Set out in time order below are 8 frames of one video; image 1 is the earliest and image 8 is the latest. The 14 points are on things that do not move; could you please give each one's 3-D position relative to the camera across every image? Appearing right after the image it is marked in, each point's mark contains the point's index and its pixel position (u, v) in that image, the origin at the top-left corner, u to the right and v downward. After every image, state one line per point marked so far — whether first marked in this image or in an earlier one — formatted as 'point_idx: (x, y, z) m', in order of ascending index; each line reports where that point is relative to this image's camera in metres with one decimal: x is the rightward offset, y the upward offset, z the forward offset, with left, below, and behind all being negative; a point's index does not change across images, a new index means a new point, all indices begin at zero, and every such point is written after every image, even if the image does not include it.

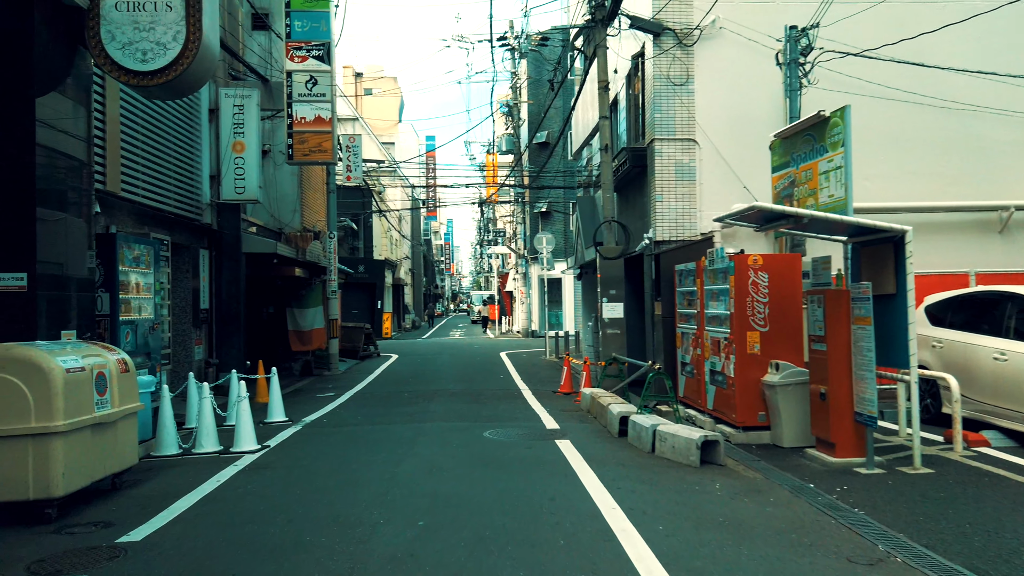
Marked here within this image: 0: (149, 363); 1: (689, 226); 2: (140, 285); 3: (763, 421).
0: (-4.9, -1.0, +10.4) m
1: (+3.0, +1.1, +13.1) m
2: (-5.0, 0.0, +10.3) m
3: (+3.2, -1.7, +9.7) m
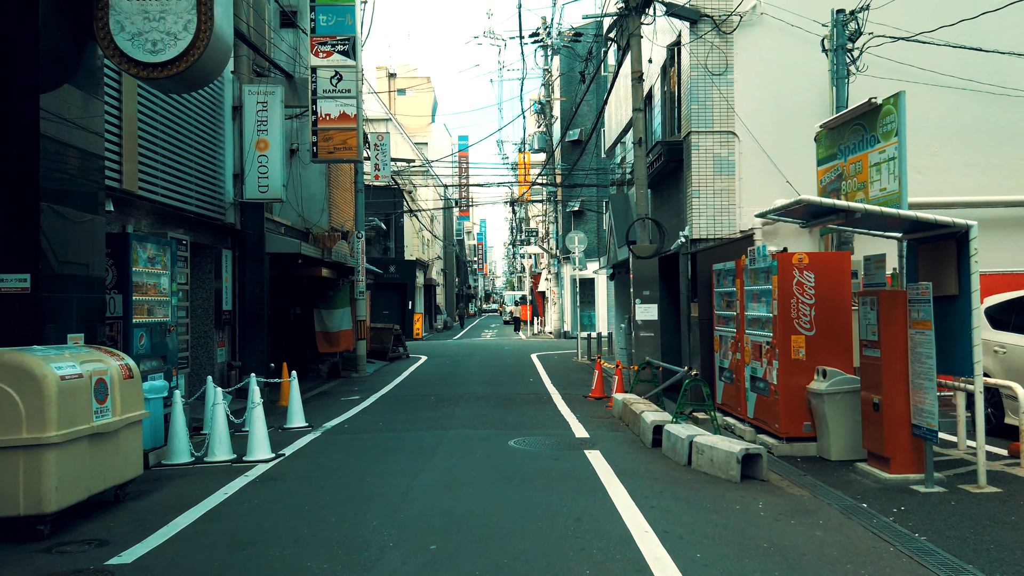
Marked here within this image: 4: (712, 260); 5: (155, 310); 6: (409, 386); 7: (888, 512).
0: (-4.6, -1.0, +10.1) m
1: (+3.5, +1.0, +12.4) m
2: (-4.7, 0.0, +10.0) m
3: (+3.5, -1.7, +9.1) m
4: (+3.1, +0.4, +11.9) m
5: (-4.7, -0.3, +10.0) m
6: (-2.3, -2.2, +17.3) m
7: (+3.3, -2.0, +6.7) m
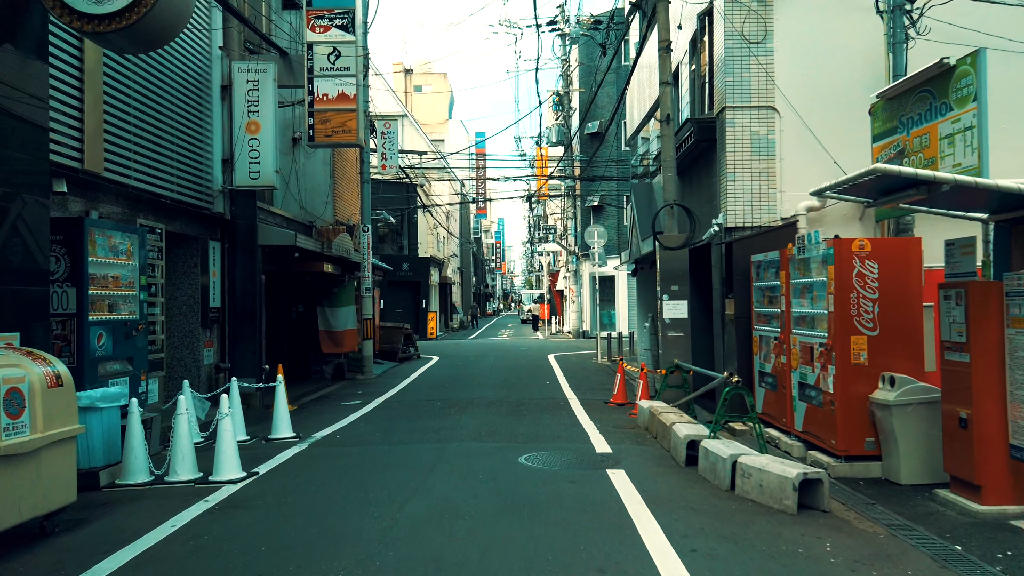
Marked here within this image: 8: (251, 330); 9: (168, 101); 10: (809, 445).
0: (-4.5, -1.0, +9.0) m
1: (+3.7, +1.1, +11.1) m
2: (-4.5, +0.1, +8.8) m
3: (+3.6, -1.6, +7.7) m
4: (+3.3, +0.5, +10.6) m
5: (-4.5, -0.2, +8.9) m
6: (-2.0, -2.1, +16.1) m
7: (+3.3, -1.9, +5.4) m
8: (-4.5, -0.8, +13.3) m
9: (-5.2, +2.8, +11.6) m
10: (+3.4, -1.8, +8.7) m
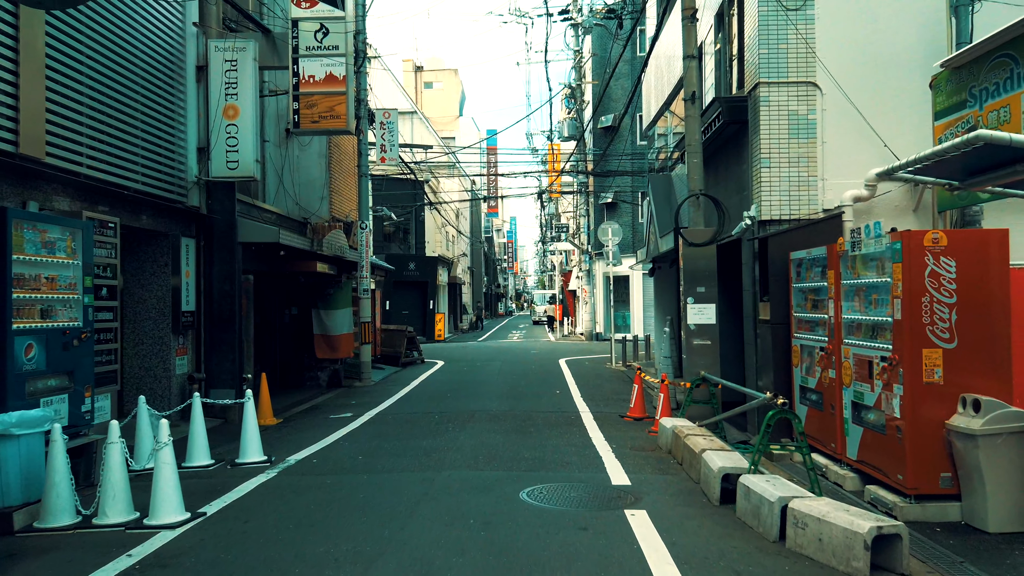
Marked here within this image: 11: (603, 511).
0: (-4.4, -1.0, +7.7) m
1: (+3.7, +1.1, +9.7) m
2: (-4.5, +0.1, +7.6) m
3: (+3.6, -1.7, +6.3) m
4: (+3.3, +0.5, +9.2) m
5: (-4.5, -0.2, +7.6) m
6: (-1.9, -2.2, +14.8) m
7: (+3.3, -1.9, +4.0) m
8: (-4.5, -0.8, +12.1) m
9: (-5.2, +2.8, +10.4) m
10: (+3.4, -1.8, +7.3) m
11: (+0.8, -1.9, +6.5) m
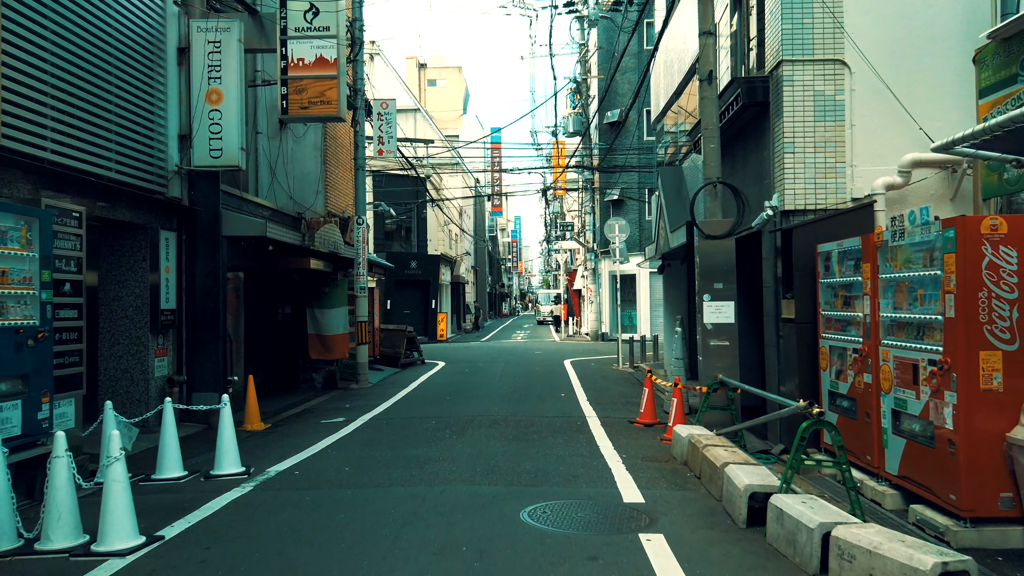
0: (-4.4, -0.9, +7.0) m
1: (+3.7, +1.2, +8.9) m
2: (-4.5, +0.1, +6.9) m
3: (+3.6, -1.6, +5.5) m
4: (+3.4, +0.5, +8.4) m
5: (-4.5, -0.2, +6.9) m
6: (-1.9, -2.1, +14.0) m
7: (+3.3, -1.9, +3.2) m
8: (-4.4, -0.7, +11.4) m
9: (-5.1, +2.9, +9.7) m
10: (+3.4, -1.8, +6.5) m
11: (+0.8, -1.8, +5.7) m
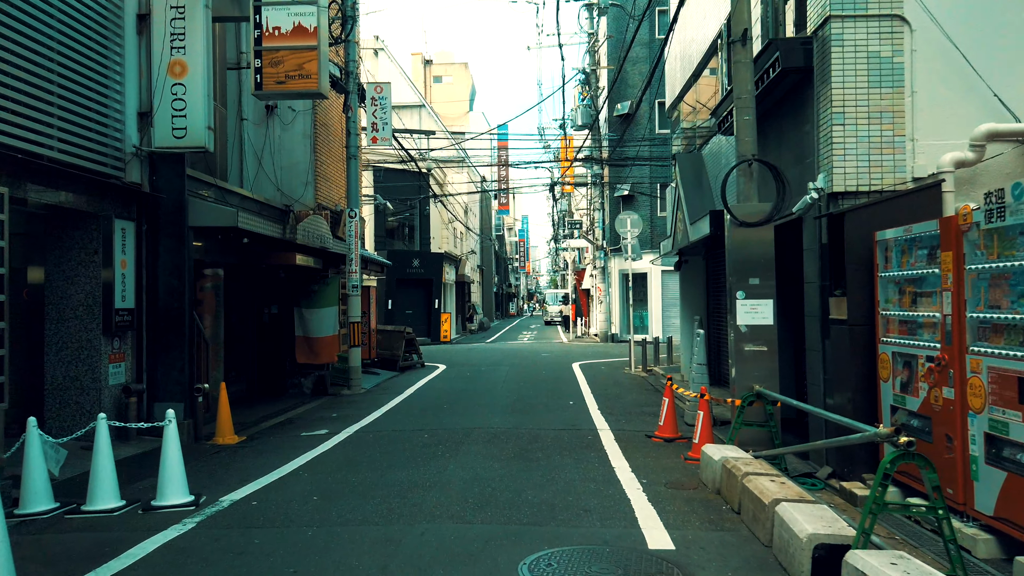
0: (-4.5, -0.9, +5.7) m
1: (+3.7, +1.2, +7.6) m
2: (-4.6, +0.2, +5.6) m
3: (+3.6, -1.6, +4.2) m
4: (+3.3, +0.6, +7.1) m
5: (-4.6, -0.1, +5.6) m
6: (-1.8, -2.1, +12.8) m
7: (+3.2, -1.8, +1.9) m
8: (-4.4, -0.7, +10.1) m
9: (-5.1, +2.9, +8.4) m
10: (+3.4, -1.7, +5.2) m
11: (+0.7, -1.8, +4.4) m
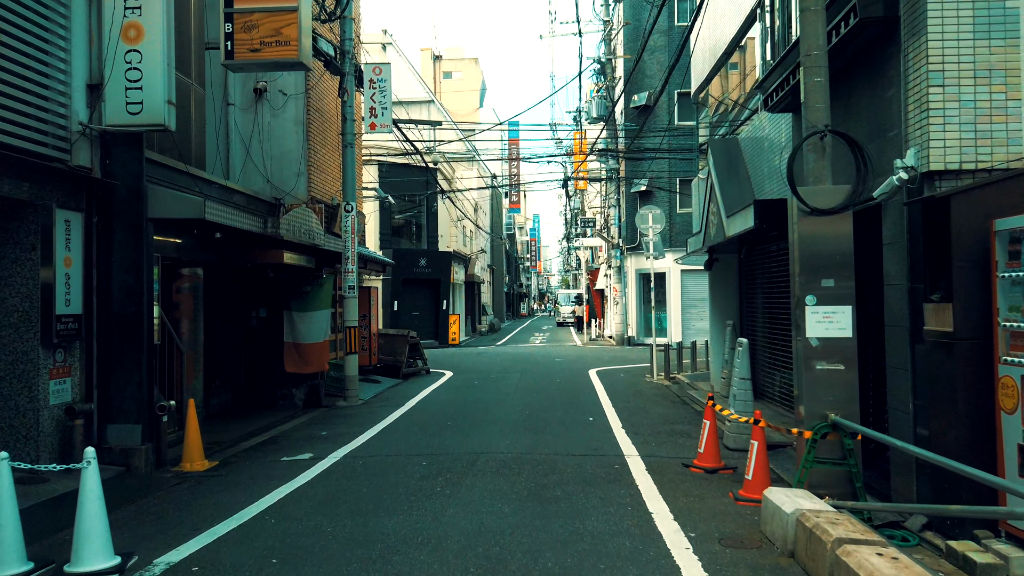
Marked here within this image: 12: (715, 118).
0: (-4.4, -0.9, +4.3) m
1: (+3.9, +1.2, +6.0) m
2: (-4.5, +0.1, +4.2) m
3: (+3.6, -1.6, +2.6) m
4: (+3.5, +0.6, +5.5) m
5: (-4.5, -0.2, +4.2) m
6: (-1.6, -2.1, +11.3) m
7: (+3.2, -1.8, +0.3) m
8: (-4.3, -0.7, +8.7) m
9: (-5.0, +2.9, +7.0) m
10: (+3.4, -1.7, +3.6) m
11: (+0.8, -1.8, +2.9) m
12: (+4.6, +3.9, +17.5) m
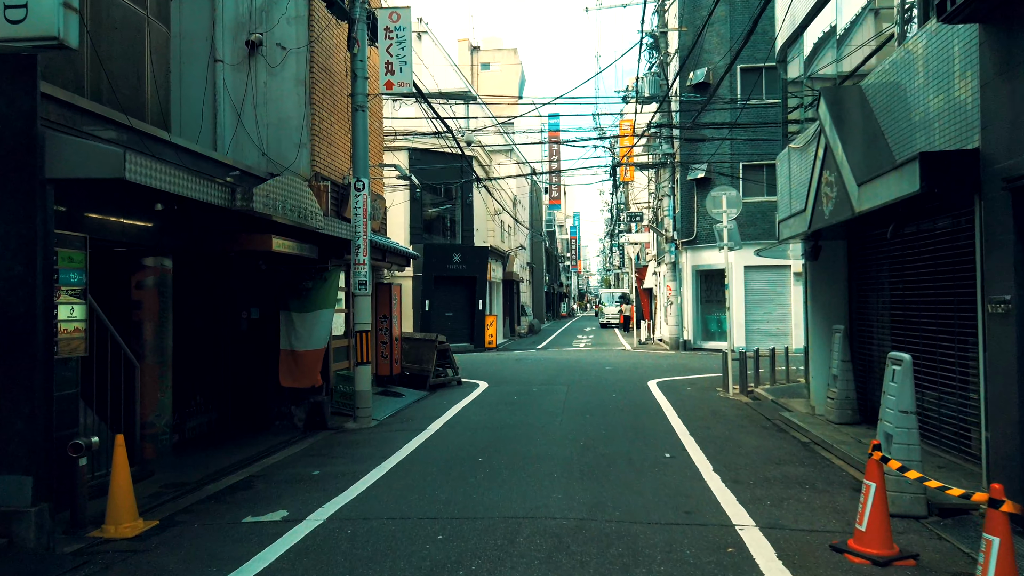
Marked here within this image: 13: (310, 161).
0: (-4.1, -0.8, +1.6) m
1: (+4.2, +1.2, +2.9) m
2: (-4.2, +0.2, +1.5) m
3: (+3.8, -1.5, -0.4) m
4: (+3.7, +0.6, +2.5) m
5: (-4.2, -0.1, +1.6) m
6: (-1.0, -2.0, +8.5) m
7: (+3.3, -1.8, -2.7) m
8: (-3.8, -0.7, +6.0) m
9: (-4.6, +3.0, +4.4) m
10: (+3.6, -1.7, +0.6) m
11: (+0.9, -1.7, 0.0) m
12: (+5.5, +3.9, +14.4) m
13: (-3.4, +2.1, +13.3) m
